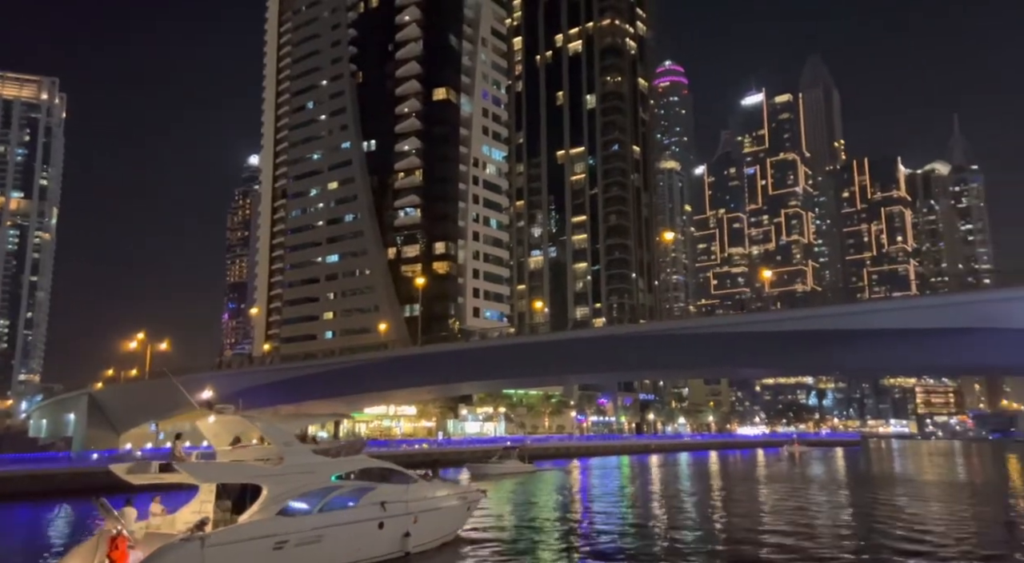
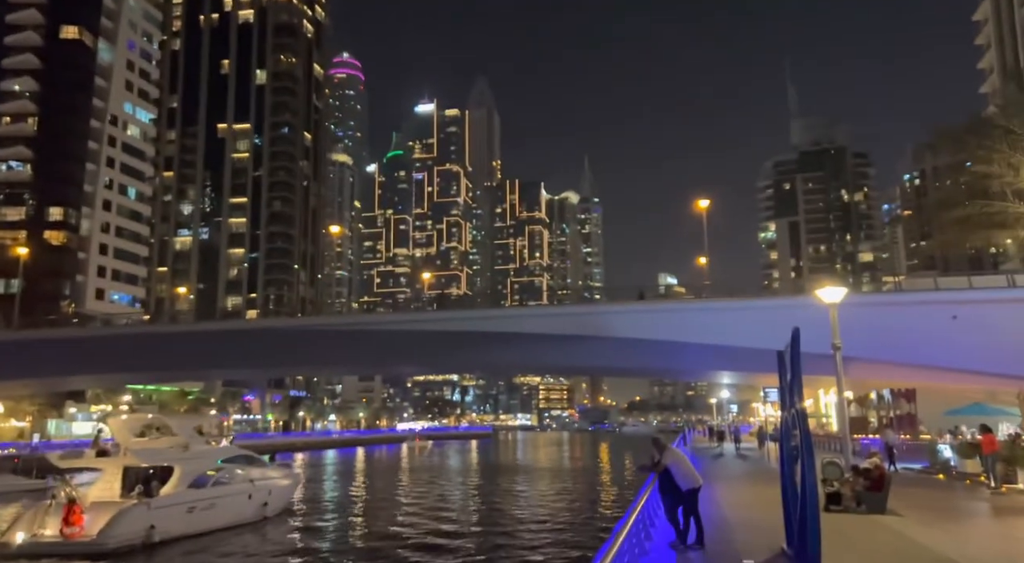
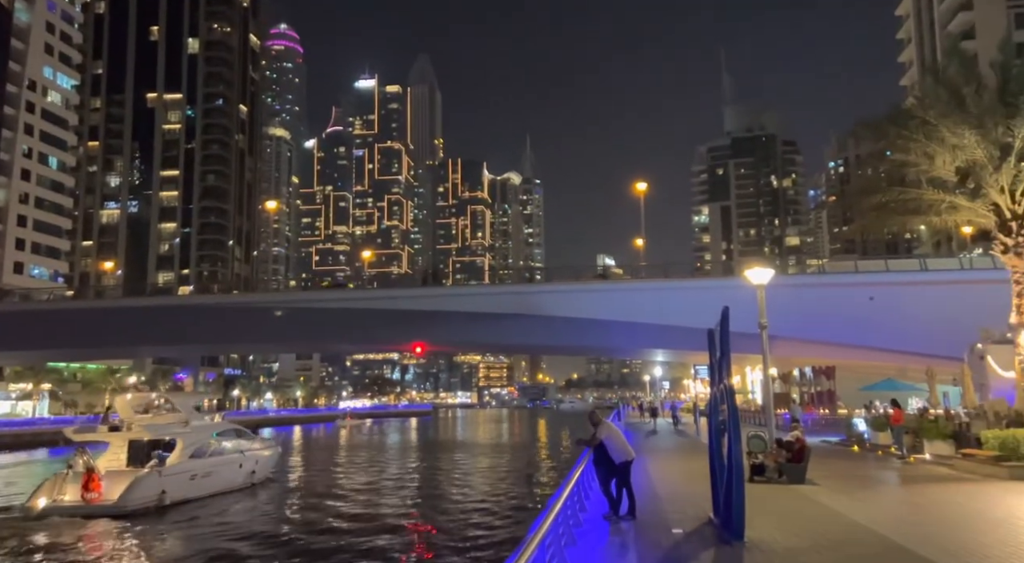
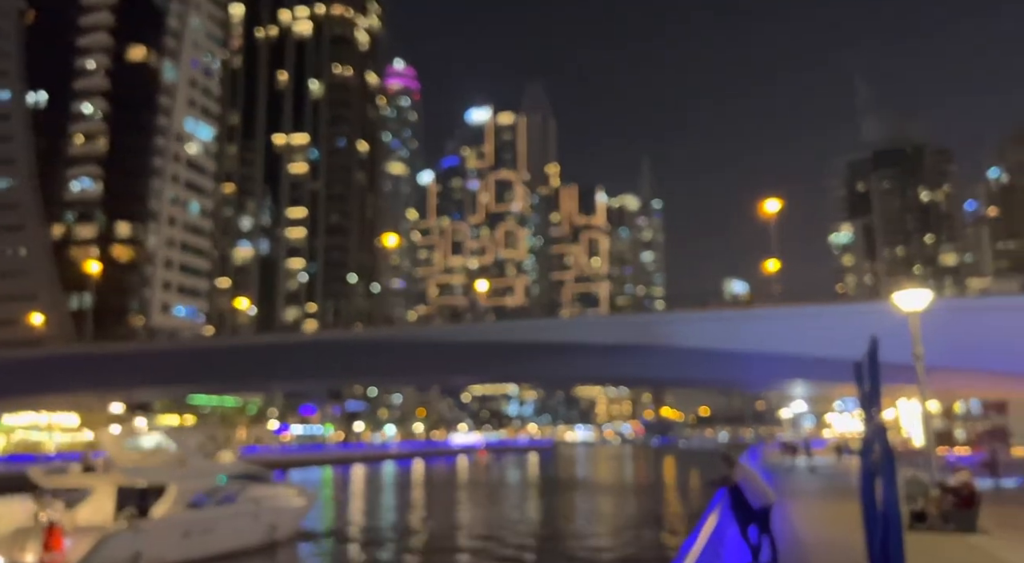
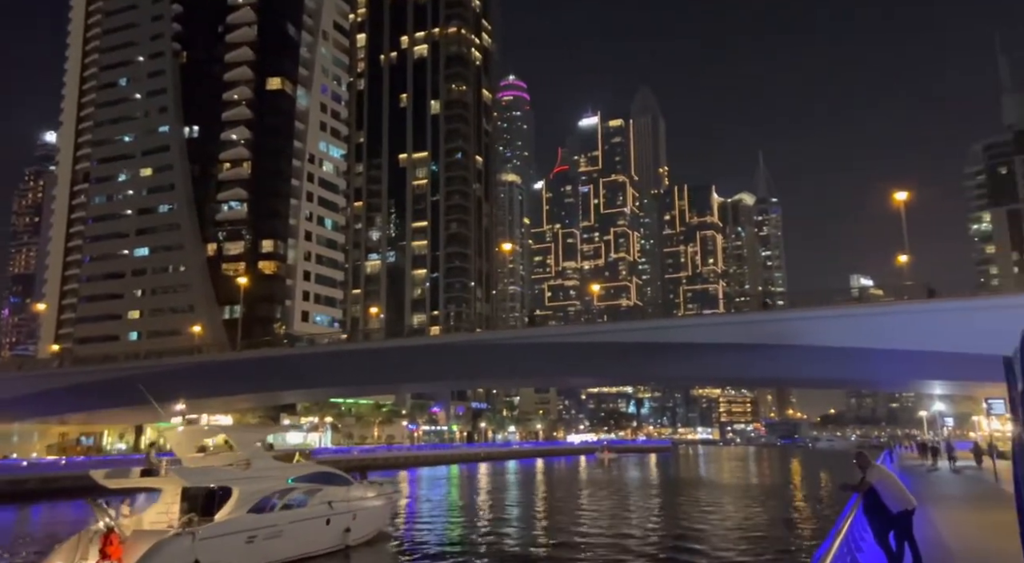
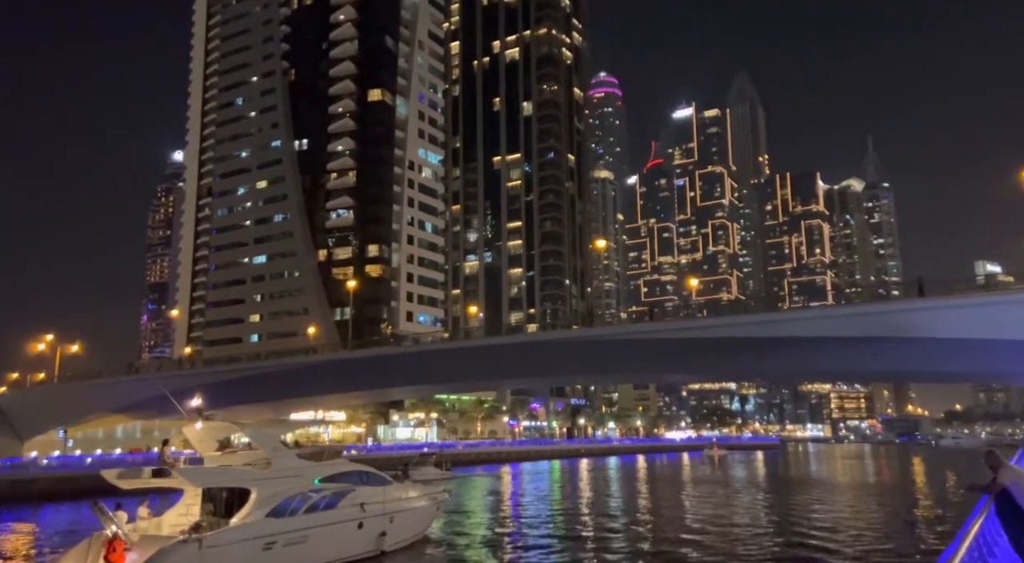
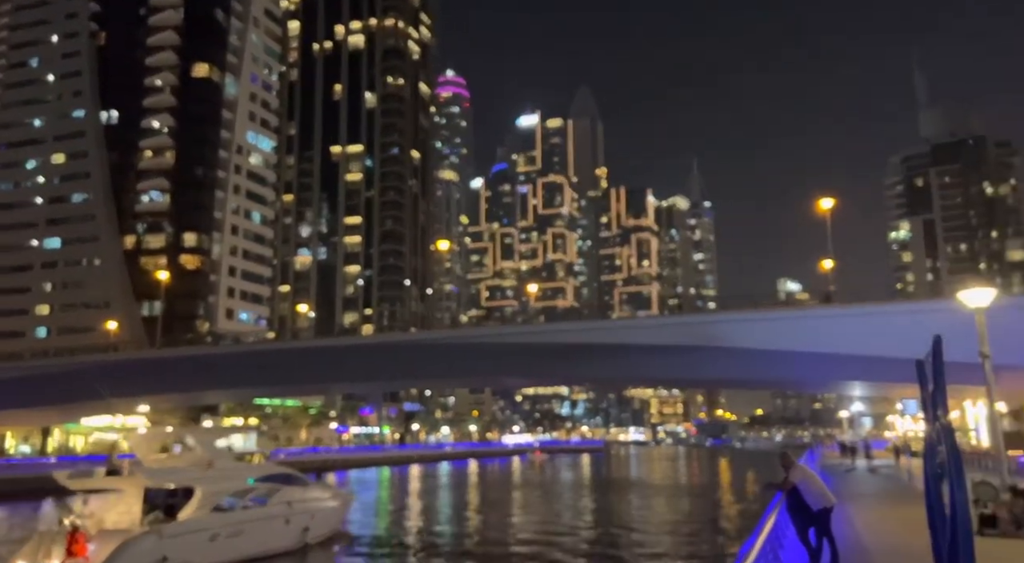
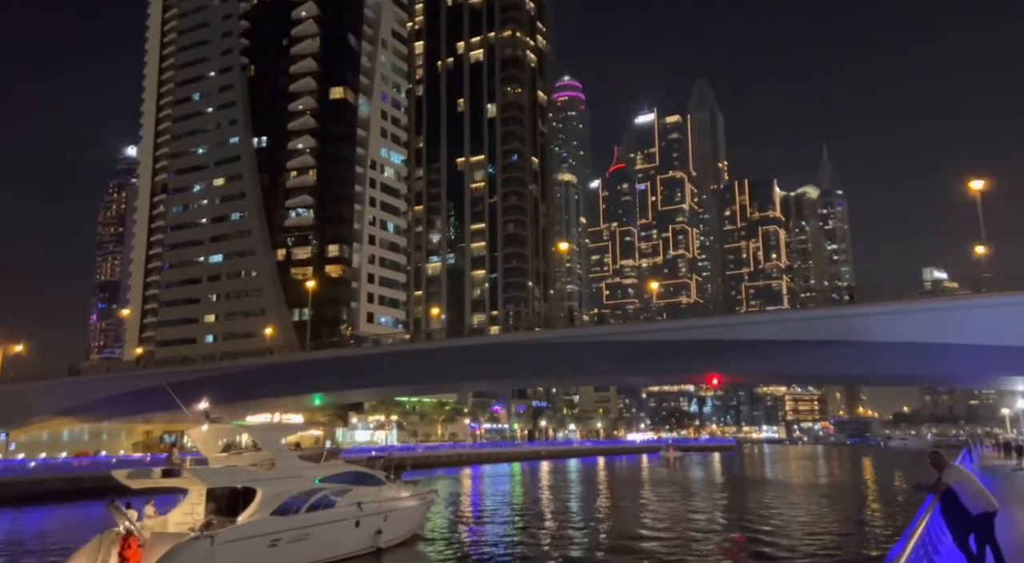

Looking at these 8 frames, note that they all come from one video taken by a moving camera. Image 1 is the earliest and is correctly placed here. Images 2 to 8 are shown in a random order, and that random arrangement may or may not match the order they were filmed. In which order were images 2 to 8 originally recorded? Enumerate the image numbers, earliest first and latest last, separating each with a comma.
6, 8, 5, 7, 4, 2, 3
